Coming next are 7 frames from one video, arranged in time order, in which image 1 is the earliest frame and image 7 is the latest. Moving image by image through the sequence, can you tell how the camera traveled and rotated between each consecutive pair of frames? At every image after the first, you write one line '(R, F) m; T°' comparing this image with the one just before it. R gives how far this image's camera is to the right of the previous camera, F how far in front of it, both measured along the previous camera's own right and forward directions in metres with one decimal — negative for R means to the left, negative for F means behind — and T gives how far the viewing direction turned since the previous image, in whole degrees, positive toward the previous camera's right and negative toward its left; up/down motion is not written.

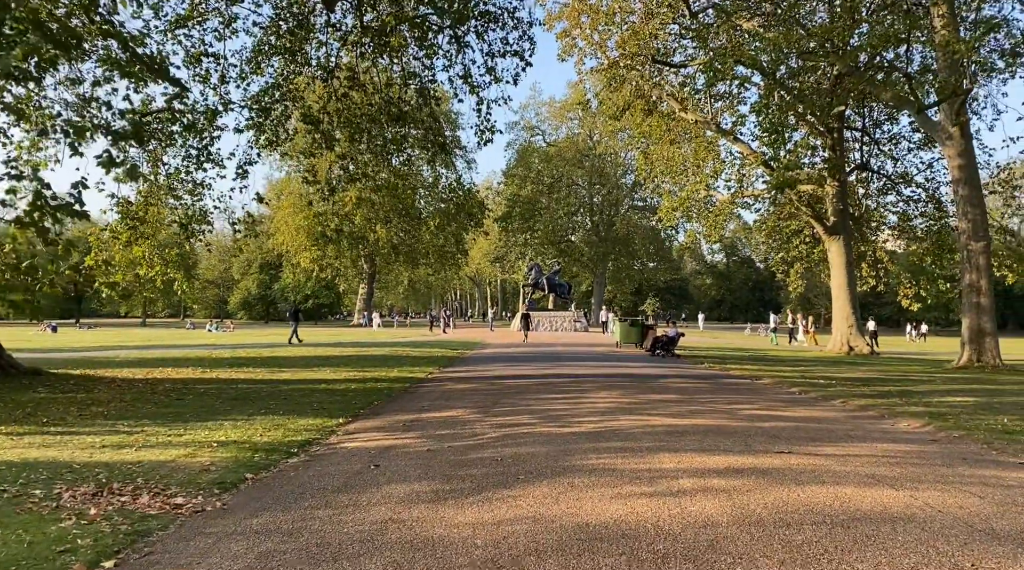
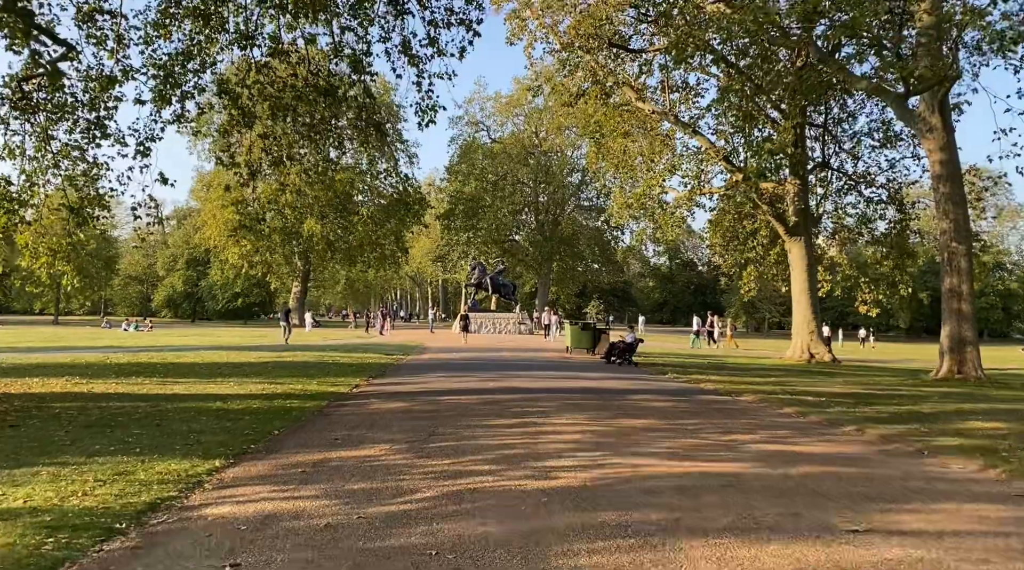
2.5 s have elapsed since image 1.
(0.0, +2.4) m; +4°
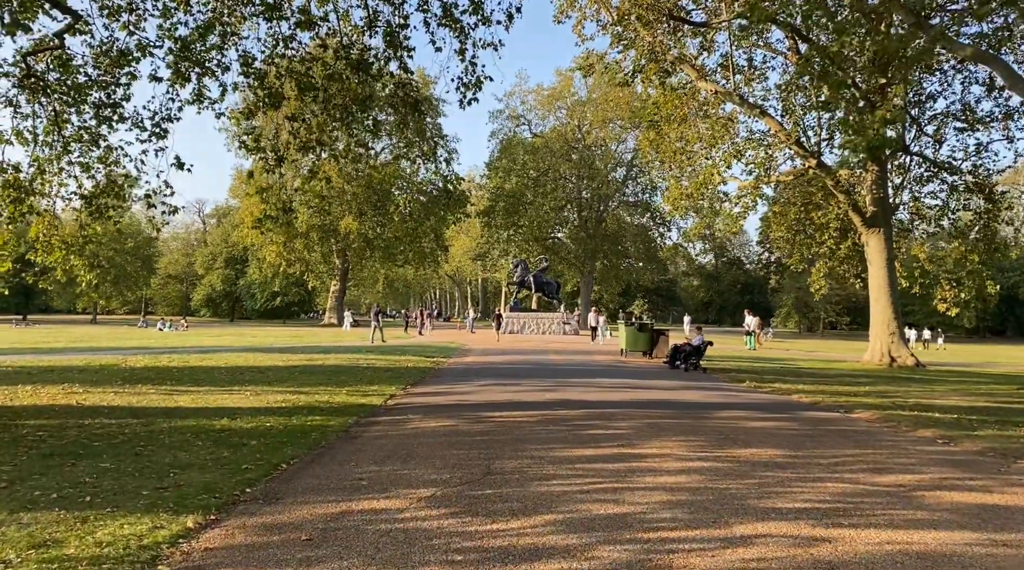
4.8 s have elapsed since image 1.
(-0.3, +2.1) m; -2°
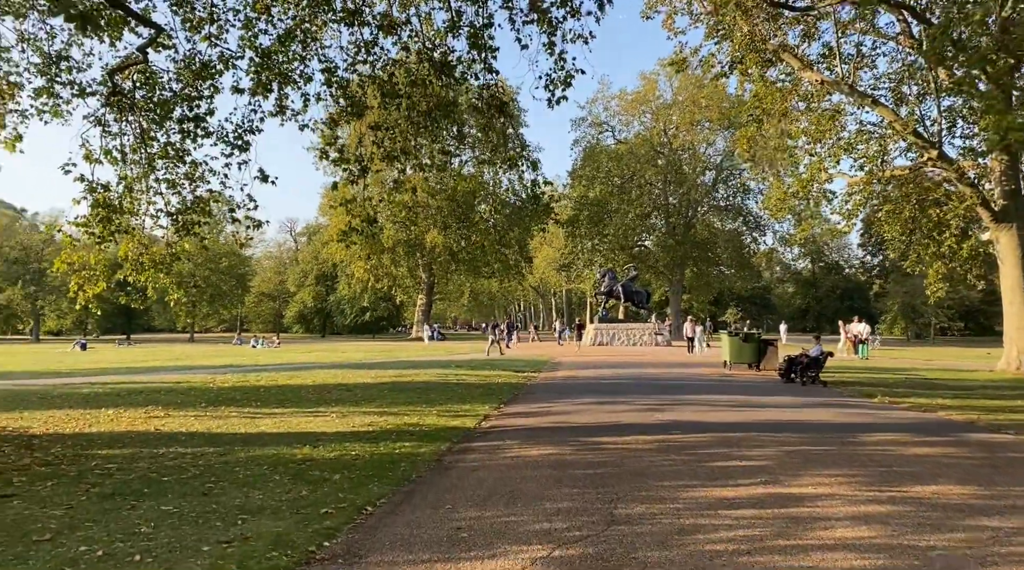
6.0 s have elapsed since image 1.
(-0.2, +1.1) m; -5°
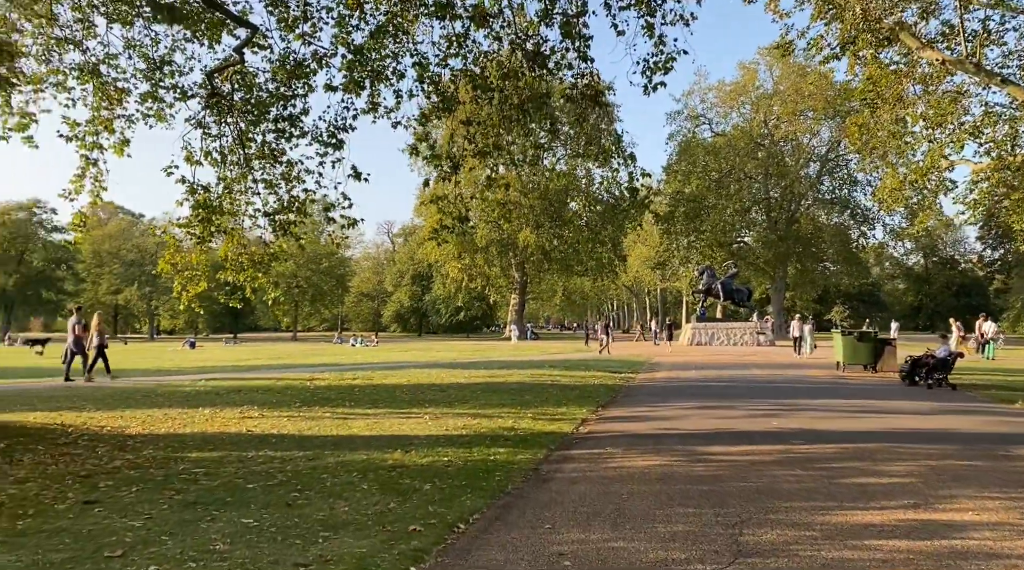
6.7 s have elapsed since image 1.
(-0.1, +0.6) m; -6°
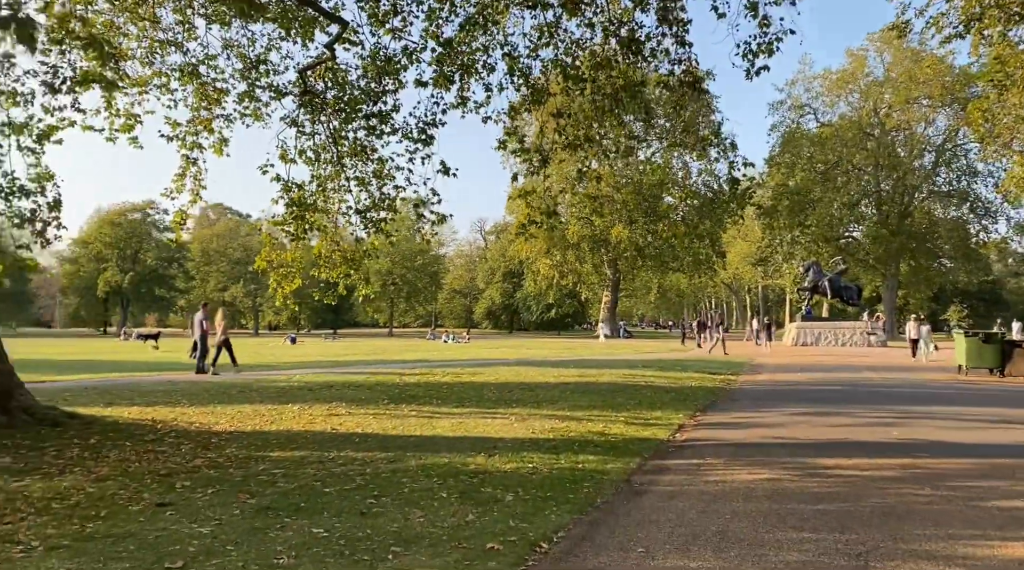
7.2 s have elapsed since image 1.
(0.0, +0.5) m; -6°
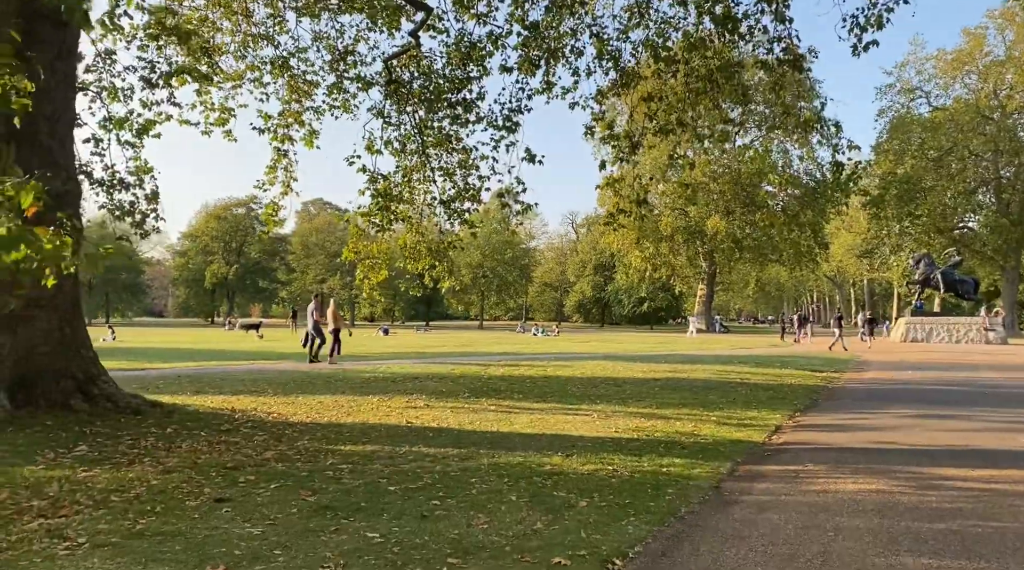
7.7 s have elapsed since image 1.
(+0.1, +0.5) m; -6°
